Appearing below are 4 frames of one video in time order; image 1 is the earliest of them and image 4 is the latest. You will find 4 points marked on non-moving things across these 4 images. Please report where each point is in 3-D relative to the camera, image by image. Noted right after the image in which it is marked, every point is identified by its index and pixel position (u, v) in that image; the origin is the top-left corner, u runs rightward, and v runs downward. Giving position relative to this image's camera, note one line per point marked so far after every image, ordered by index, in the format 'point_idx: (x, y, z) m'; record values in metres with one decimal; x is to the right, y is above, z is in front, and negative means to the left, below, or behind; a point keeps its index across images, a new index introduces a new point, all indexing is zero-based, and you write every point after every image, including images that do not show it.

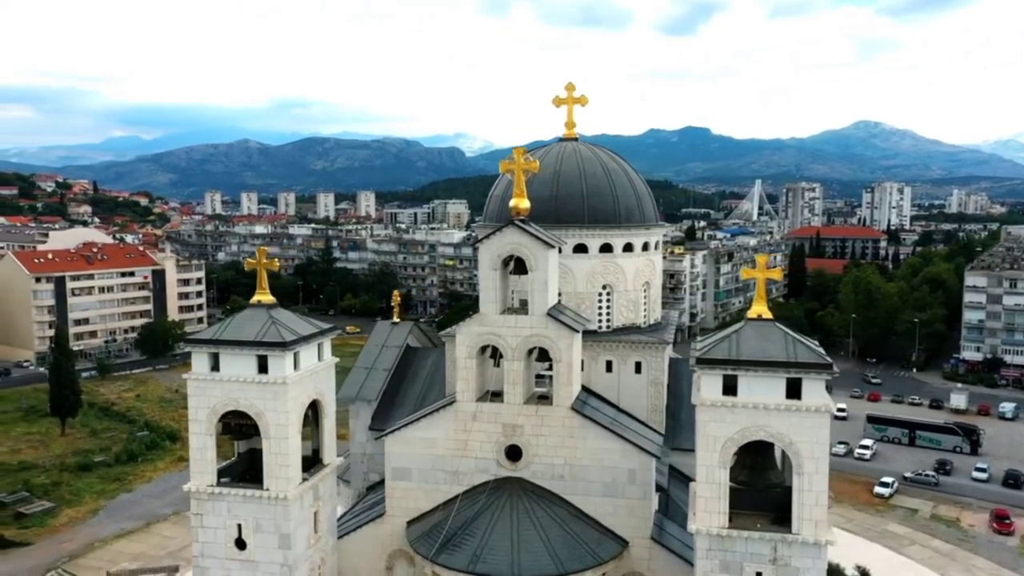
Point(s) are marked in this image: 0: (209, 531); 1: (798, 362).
0: (-4.9, -4.0, +12.9) m
1: (+4.0, -1.0, +11.0) m
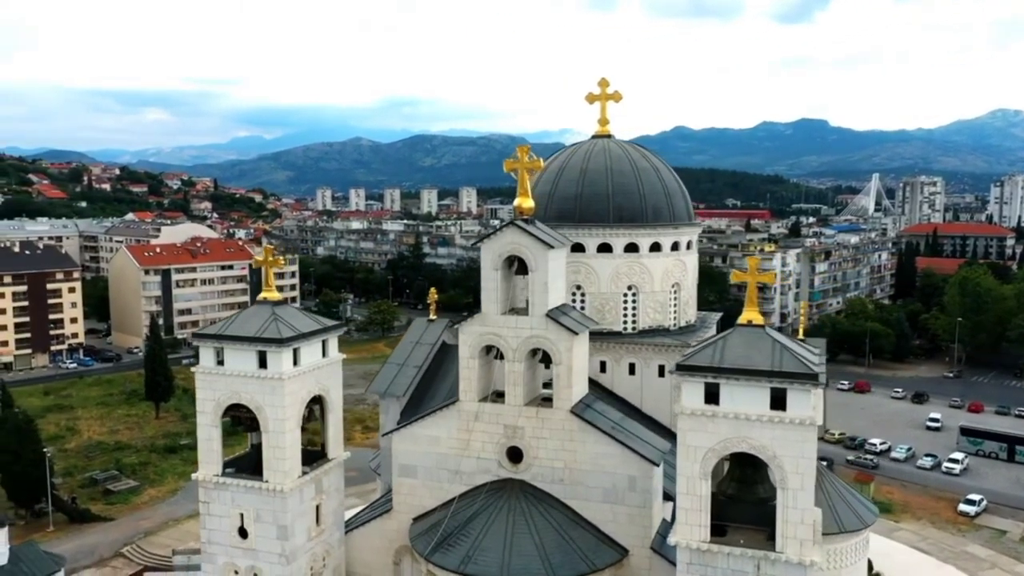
0: (-5.1, -3.9, +13.5) m
1: (+3.5, -1.1, +10.4) m
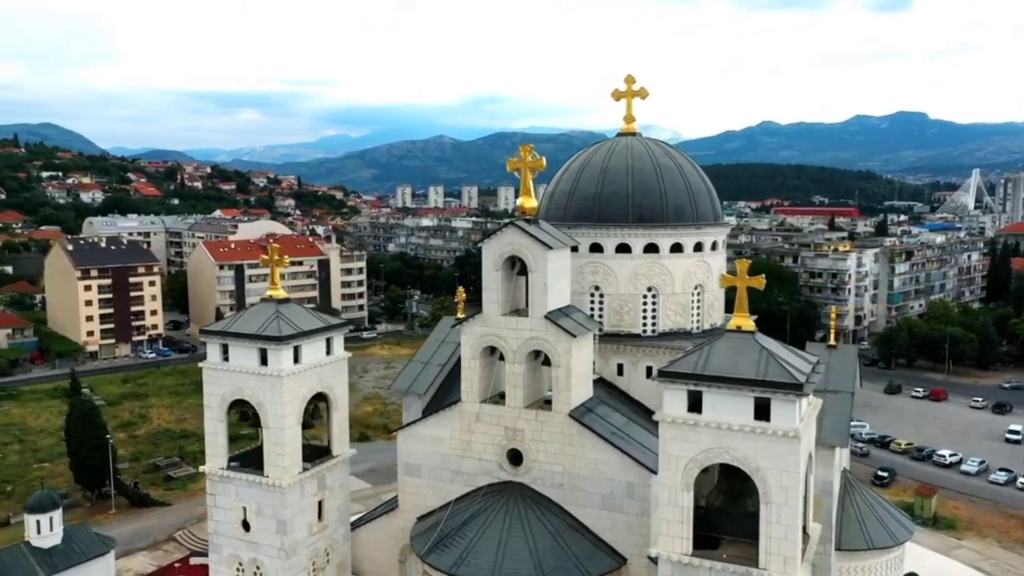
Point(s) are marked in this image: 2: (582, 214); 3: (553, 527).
0: (-5.1, -3.9, +13.9) m
1: (+3.2, -1.2, +9.9) m
2: (+1.5, +1.6, +17.3) m
3: (+0.7, -4.0, +13.2) m
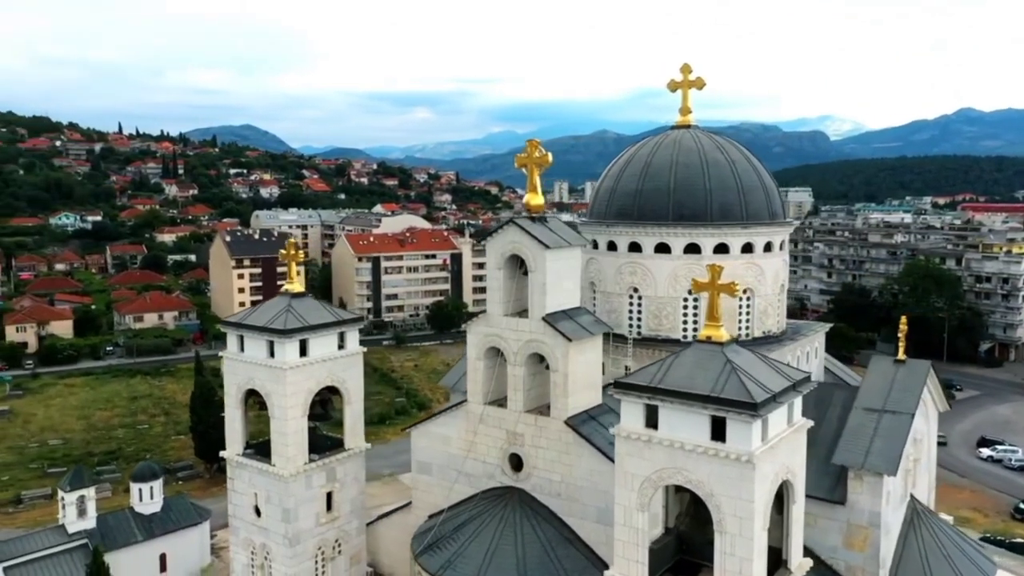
0: (-5.0, -3.8, +14.5) m
1: (+2.4, -1.2, +9.0) m
2: (+2.3, +1.6, +16.5) m
3: (+0.5, -4.0, +12.7) m
